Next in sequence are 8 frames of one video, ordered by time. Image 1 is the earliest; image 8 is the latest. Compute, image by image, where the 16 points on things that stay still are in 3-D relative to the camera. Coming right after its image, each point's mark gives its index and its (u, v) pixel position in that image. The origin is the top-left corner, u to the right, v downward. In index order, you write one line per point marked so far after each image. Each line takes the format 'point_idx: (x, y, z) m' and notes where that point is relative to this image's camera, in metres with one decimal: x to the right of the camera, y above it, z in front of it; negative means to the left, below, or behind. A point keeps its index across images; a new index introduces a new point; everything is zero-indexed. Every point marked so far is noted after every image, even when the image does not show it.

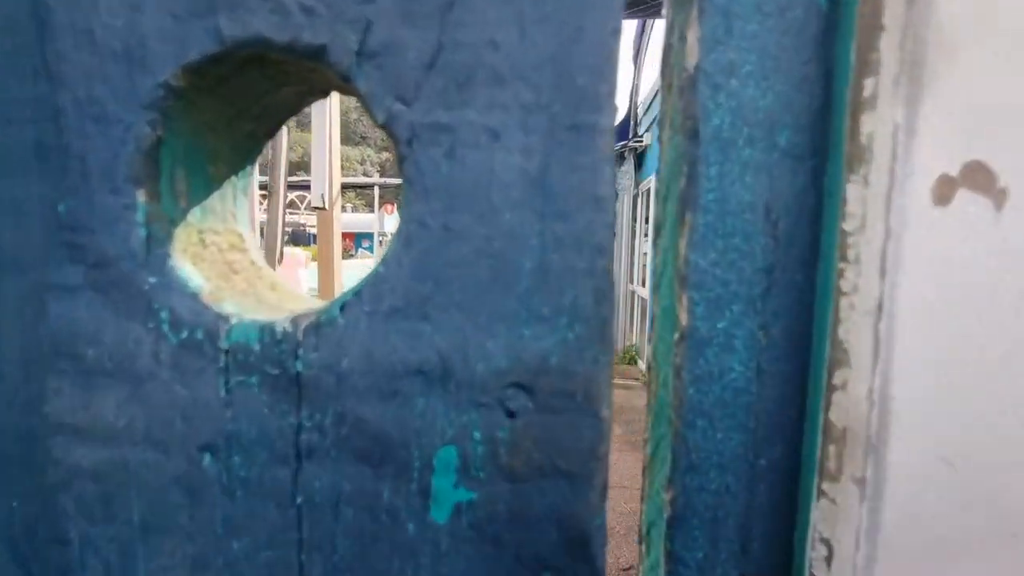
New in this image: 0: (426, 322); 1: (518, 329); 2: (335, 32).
0: (-0.2, -0.1, +1.8) m
1: (0.0, -0.1, +1.8) m
2: (-0.4, +0.6, +1.8) m
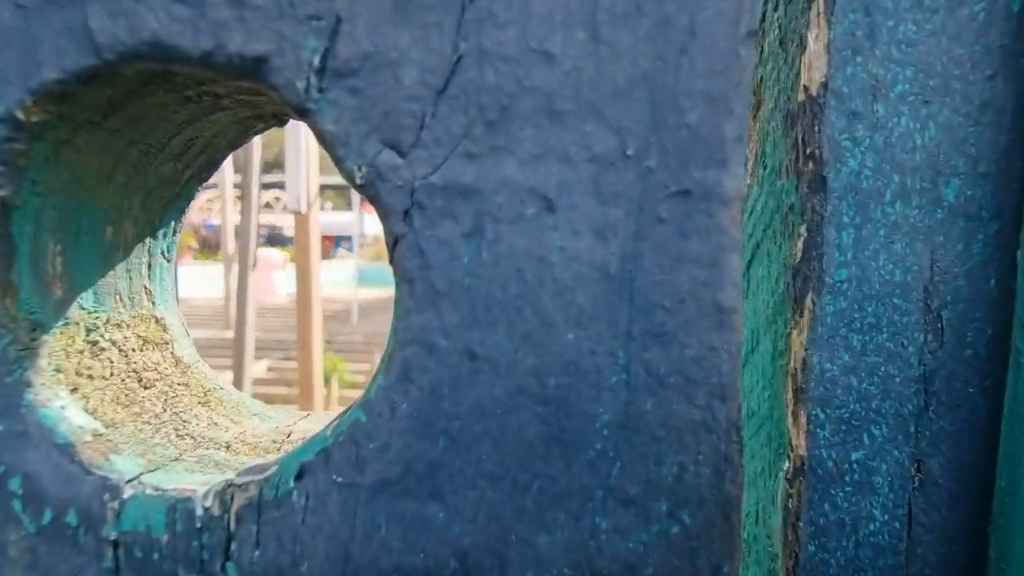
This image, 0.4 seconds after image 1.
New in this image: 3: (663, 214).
0: (-0.1, -0.3, +1.1) m
1: (+0.1, -0.4, +1.1) m
2: (-0.4, +0.4, +1.1) m
3: (+0.2, +0.1, +1.0) m
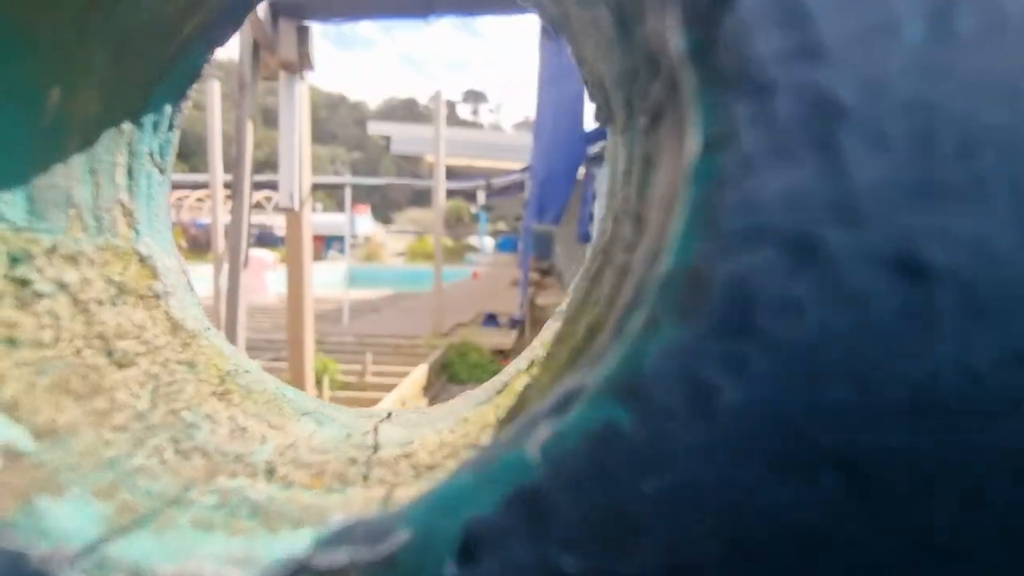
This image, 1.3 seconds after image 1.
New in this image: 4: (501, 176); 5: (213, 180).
0: (+0.2, -0.2, +0.5) m
1: (+0.4, -0.2, +0.4) m
2: (0.0, +0.5, +0.4) m
3: (+0.5, +0.2, +0.4) m
4: (-0.3, +1.9, +12.0) m
5: (-3.5, +1.3, +8.3) m
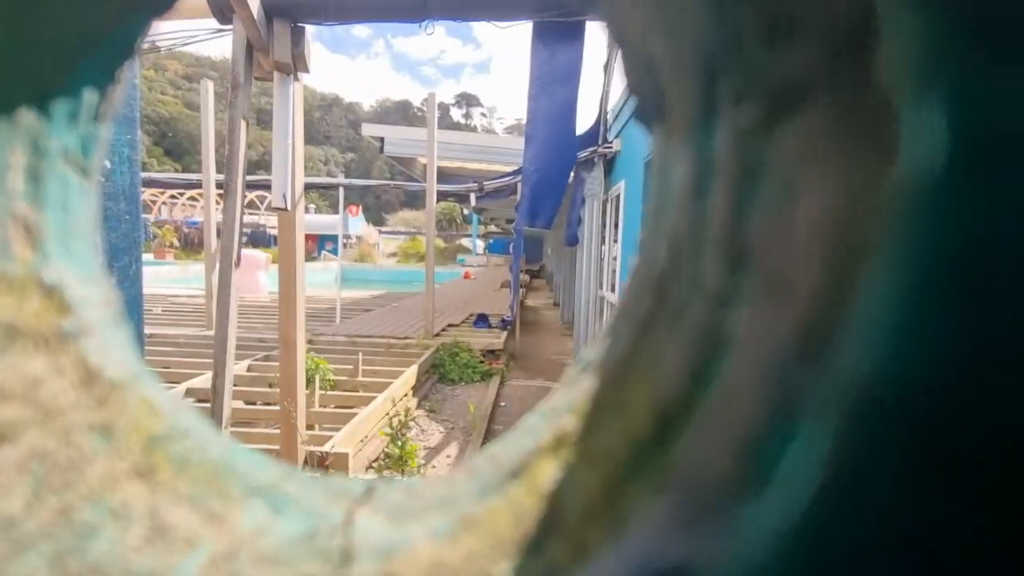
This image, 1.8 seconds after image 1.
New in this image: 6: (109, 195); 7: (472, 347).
0: (+0.2, -0.3, +0.2) m
1: (+0.5, -0.3, +0.2) m
2: (0.0, +0.5, +0.2) m
3: (+0.6, +0.2, +0.2) m
4: (-0.4, +1.8, +11.7) m
5: (-3.6, +1.3, +8.1) m
6: (-1.1, +0.3, +1.9) m
7: (-0.5, -0.7, +8.5) m
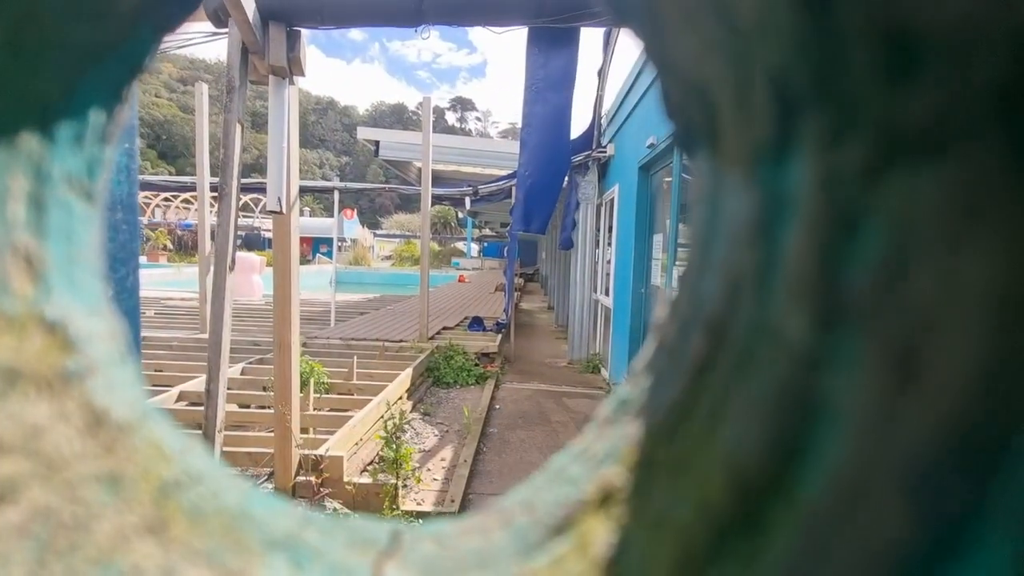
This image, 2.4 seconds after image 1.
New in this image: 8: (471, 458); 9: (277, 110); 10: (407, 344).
0: (+0.3, -0.3, +0.2) m
1: (+0.5, -0.3, +0.2) m
2: (0.0, +0.4, +0.1) m
3: (+0.6, +0.1, +0.1) m
4: (-0.4, +1.7, +11.7) m
5: (-3.6, +1.2, +8.0) m
6: (-1.1, +0.2, +1.9) m
7: (-0.5, -0.8, +8.5) m
8: (-0.3, -1.2, +5.0) m
9: (-1.2, +1.0, +3.8) m
10: (-1.3, -0.7, +8.5) m
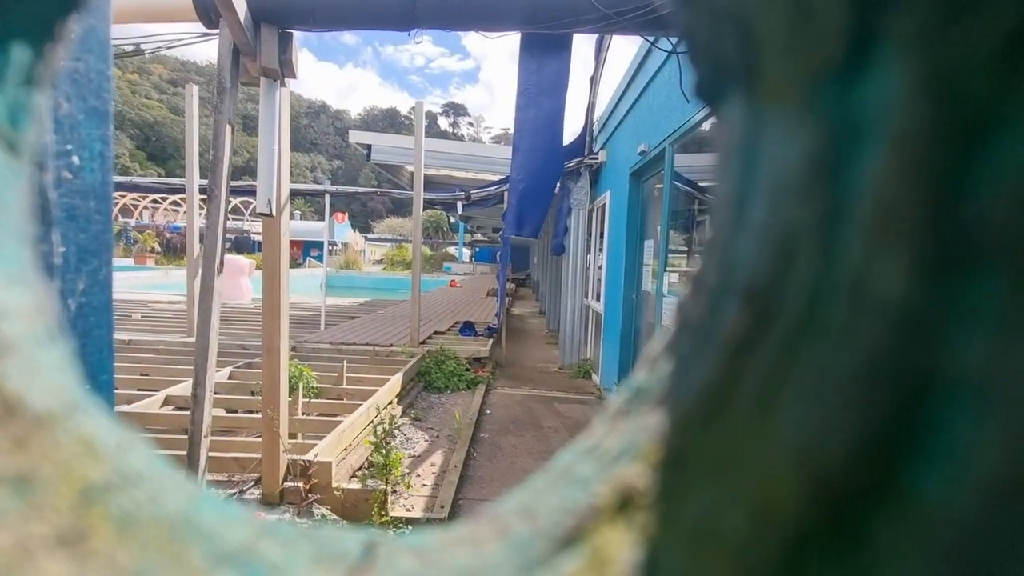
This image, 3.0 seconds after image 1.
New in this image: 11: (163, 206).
0: (+0.3, -0.3, +0.1) m
1: (+0.5, -0.3, +0.1) m
2: (+0.1, +0.5, 0.0) m
3: (+0.6, +0.2, 0.0) m
4: (-0.5, +1.7, +11.6) m
5: (-3.7, +1.2, +7.8) m
6: (-1.1, +0.2, +1.7) m
7: (-0.6, -0.8, +8.4) m
8: (-0.3, -1.2, +4.8) m
9: (-1.3, +1.0, +3.6) m
10: (-1.4, -0.7, +8.3) m
11: (-9.3, +2.2, +18.6) m
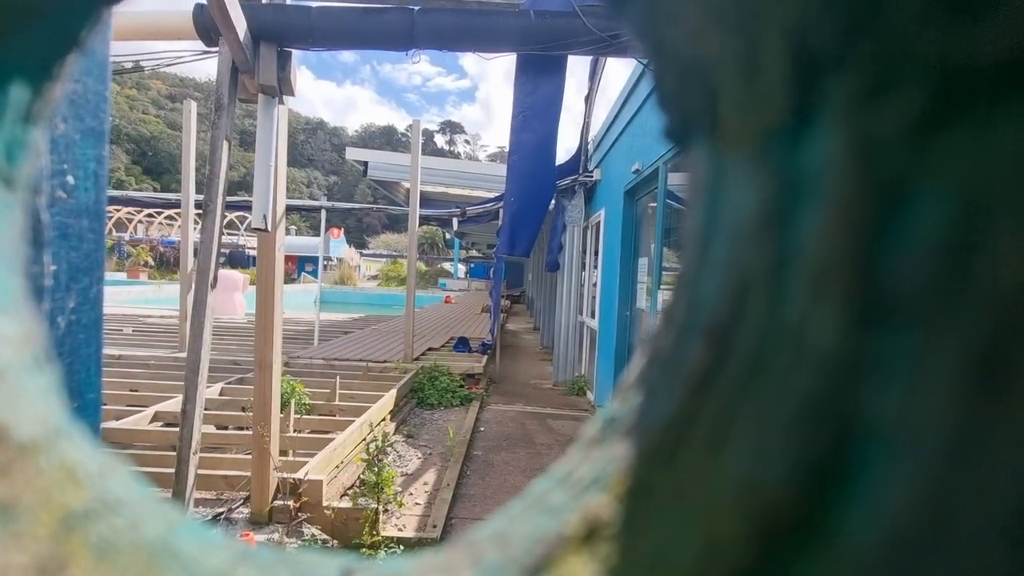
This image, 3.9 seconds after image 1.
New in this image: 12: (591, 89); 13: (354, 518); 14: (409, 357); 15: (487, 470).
0: (+0.2, -0.3, +0.1) m
1: (+0.5, -0.3, +0.1) m
2: (0.0, +0.4, +0.1) m
3: (+0.6, +0.1, 0.0) m
4: (-0.6, +1.4, +11.6) m
5: (-3.7, +1.0, +7.9) m
6: (-1.1, +0.2, +1.8) m
7: (-0.7, -1.0, +8.4) m
8: (-0.4, -1.3, +4.8) m
9: (-1.3, +0.9, +3.7) m
10: (-1.4, -0.9, +8.3) m
11: (-9.5, +1.8, +18.6) m
12: (+0.8, +1.9, +6.8) m
13: (-0.9, -1.3, +3.9) m
14: (-1.3, -0.9, +8.5) m
15: (-0.2, -1.4, +5.3) m
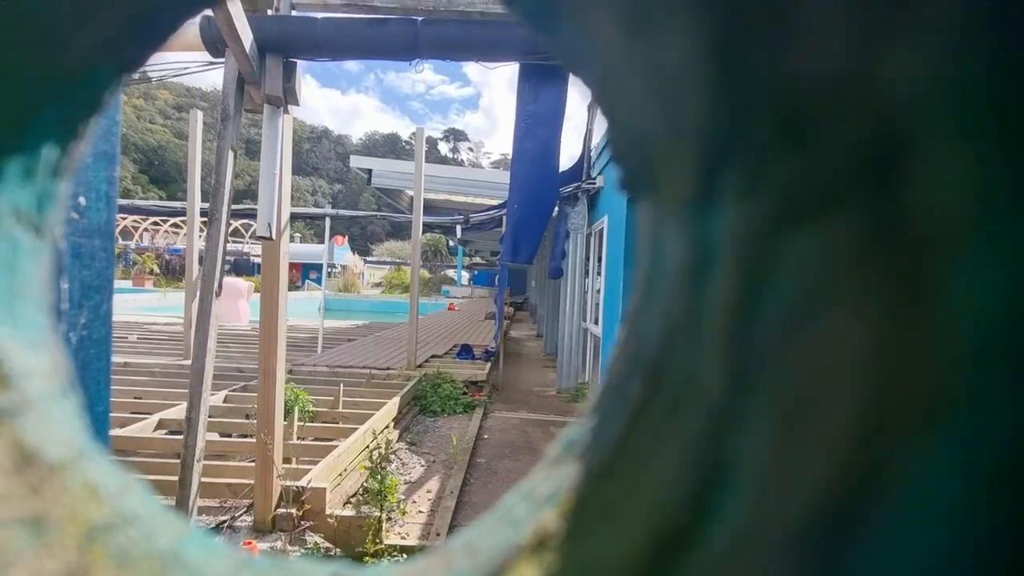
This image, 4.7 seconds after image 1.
0: (+0.2, -0.3, +0.2) m
1: (+0.4, -0.3, +0.2) m
2: (0.0, +0.4, +0.2) m
3: (+0.6, +0.1, +0.2) m
4: (-0.6, +1.3, +11.8) m
5: (-3.7, +0.9, +8.0) m
6: (-1.2, +0.2, +1.9) m
7: (-0.7, -1.1, +8.5) m
8: (-0.4, -1.4, +5.0) m
9: (-1.4, +0.8, +3.8) m
10: (-1.5, -1.0, +8.5) m
11: (-9.4, +1.6, +18.8) m
12: (+0.7, +1.8, +6.9) m
13: (-0.9, -1.4, +4.1) m
14: (-1.3, -1.0, +8.6) m
15: (-0.2, -1.5, +5.4) m
